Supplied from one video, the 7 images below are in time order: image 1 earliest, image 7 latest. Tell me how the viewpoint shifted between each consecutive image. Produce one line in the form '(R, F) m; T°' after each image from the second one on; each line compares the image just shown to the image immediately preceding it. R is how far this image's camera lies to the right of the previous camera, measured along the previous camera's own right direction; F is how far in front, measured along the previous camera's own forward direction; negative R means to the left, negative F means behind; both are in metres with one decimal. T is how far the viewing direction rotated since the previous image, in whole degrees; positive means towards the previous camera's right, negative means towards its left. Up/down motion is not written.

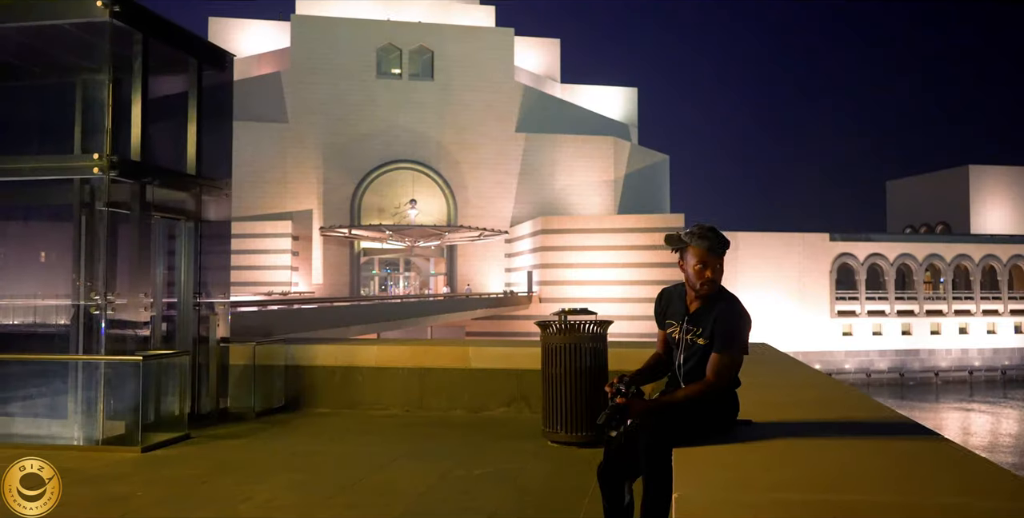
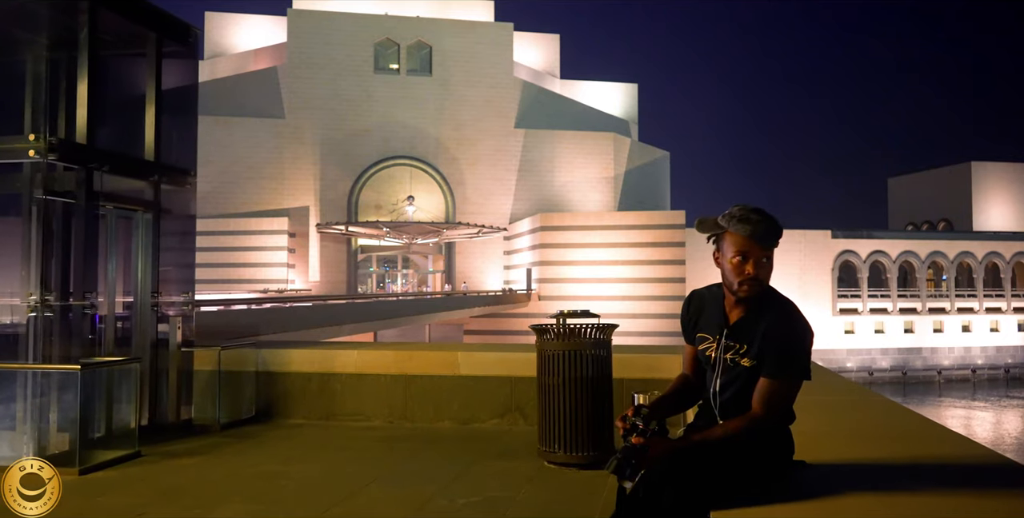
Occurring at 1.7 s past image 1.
(+0.1, +0.8) m; 0°
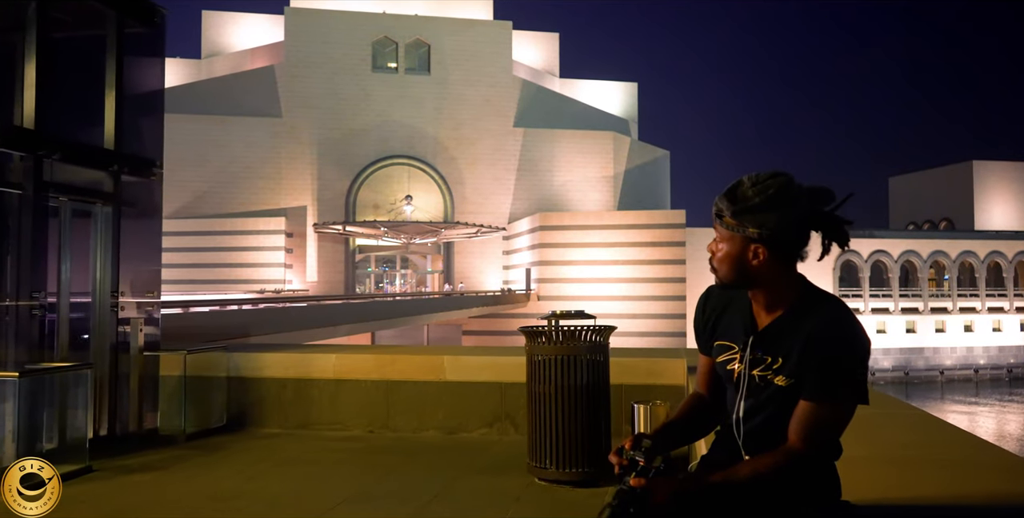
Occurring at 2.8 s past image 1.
(+0.1, +0.6) m; 0°
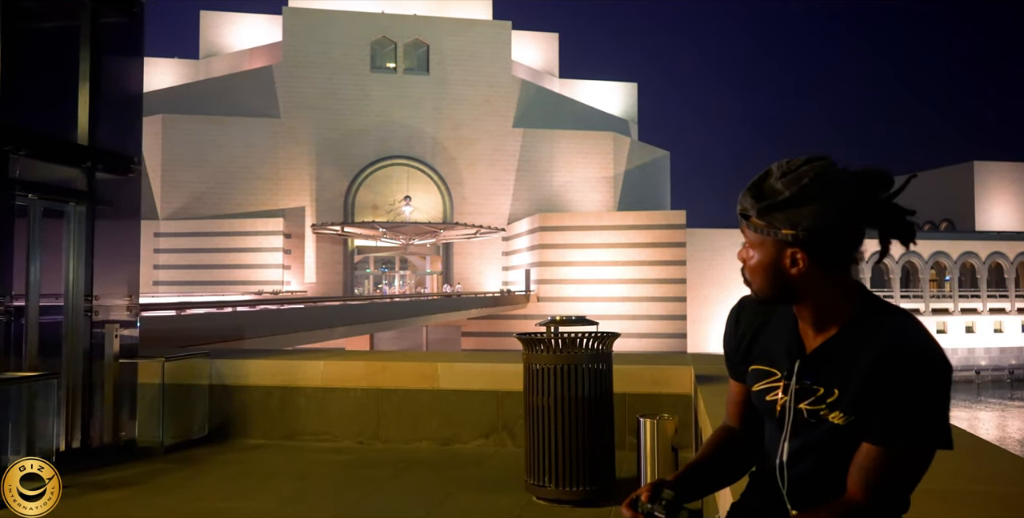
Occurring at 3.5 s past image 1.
(0.0, +0.4) m; 0°
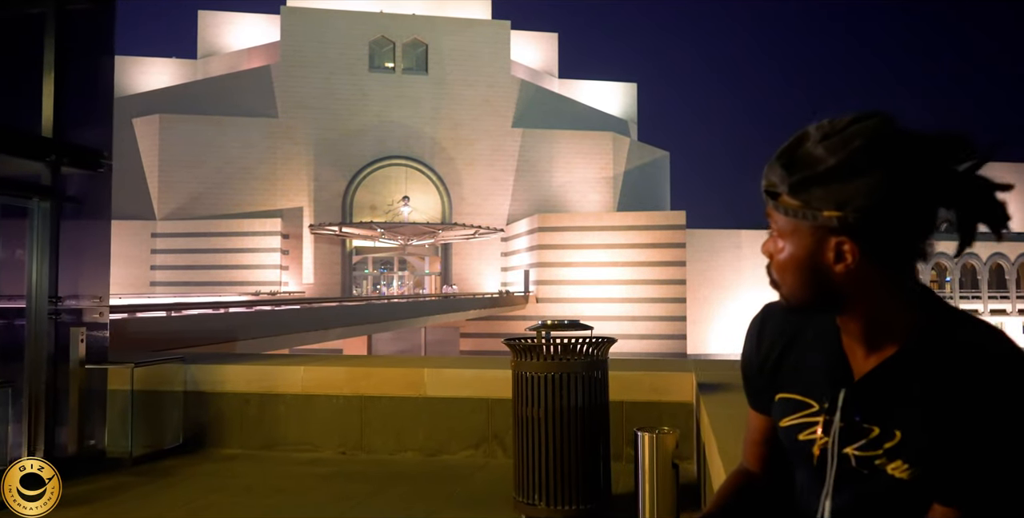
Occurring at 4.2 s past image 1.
(+0.1, +0.4) m; 0°
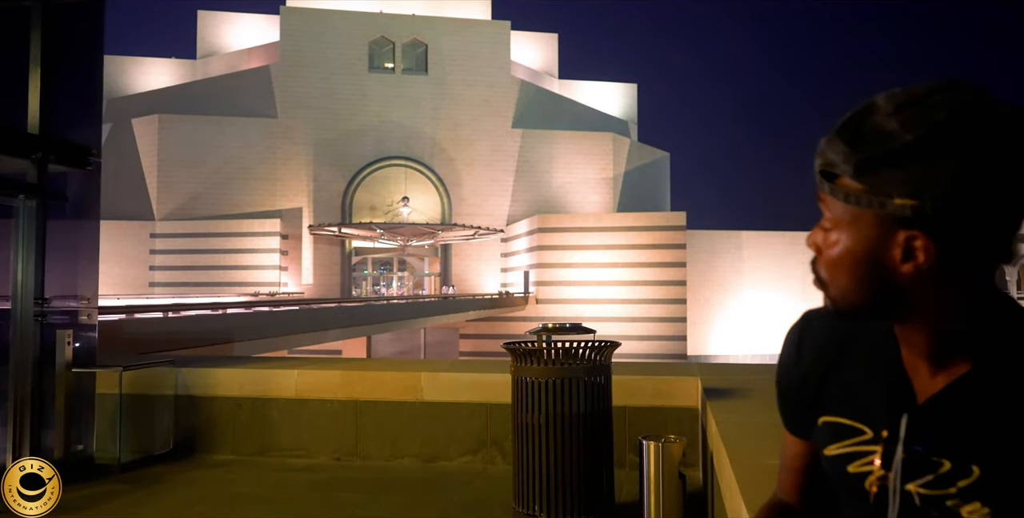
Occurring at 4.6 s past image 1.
(0.0, +0.2) m; 0°
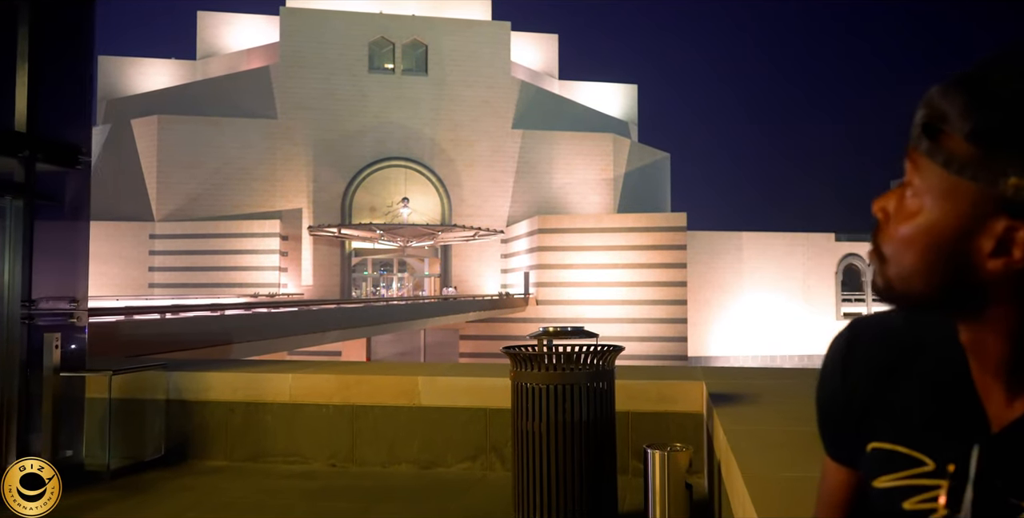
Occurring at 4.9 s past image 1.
(0.0, +0.2) m; 0°
